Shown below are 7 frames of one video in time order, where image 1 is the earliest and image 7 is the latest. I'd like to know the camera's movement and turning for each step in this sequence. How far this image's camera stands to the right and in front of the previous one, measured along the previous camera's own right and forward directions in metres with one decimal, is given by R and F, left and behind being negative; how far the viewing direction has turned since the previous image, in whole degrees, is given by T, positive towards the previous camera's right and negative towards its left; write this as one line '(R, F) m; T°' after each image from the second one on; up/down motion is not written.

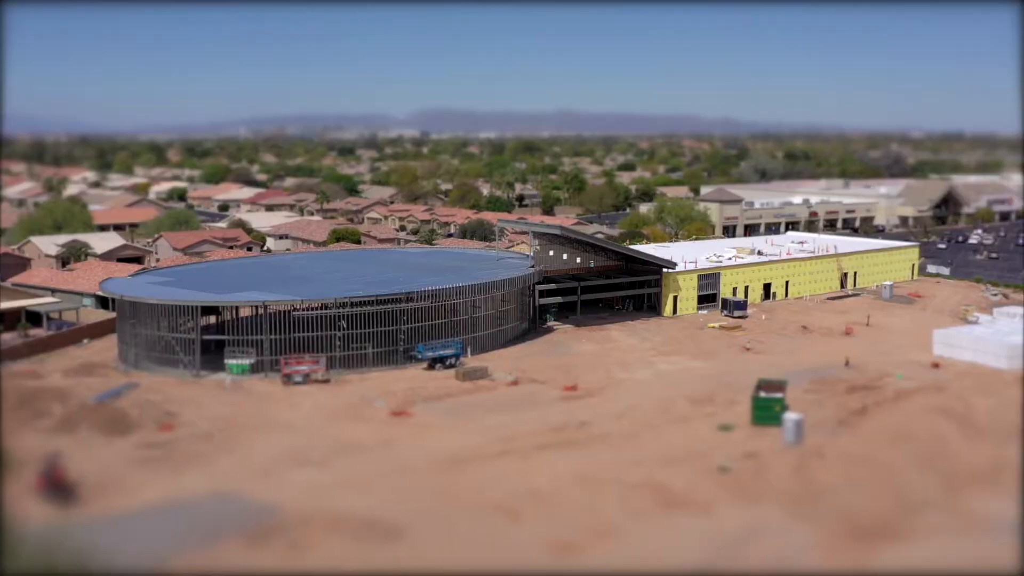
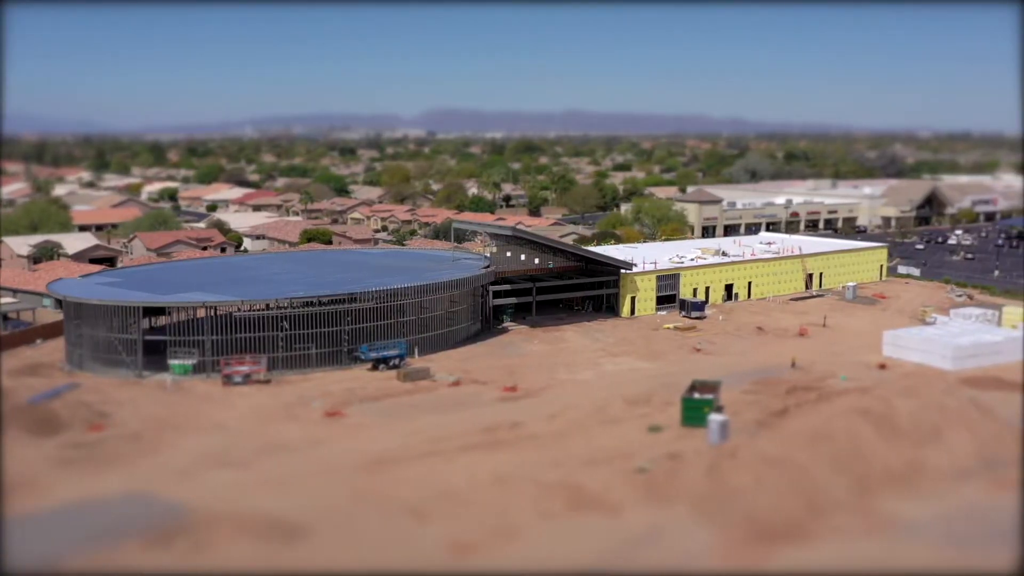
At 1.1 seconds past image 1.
(+1.2, -0.1) m; 0°
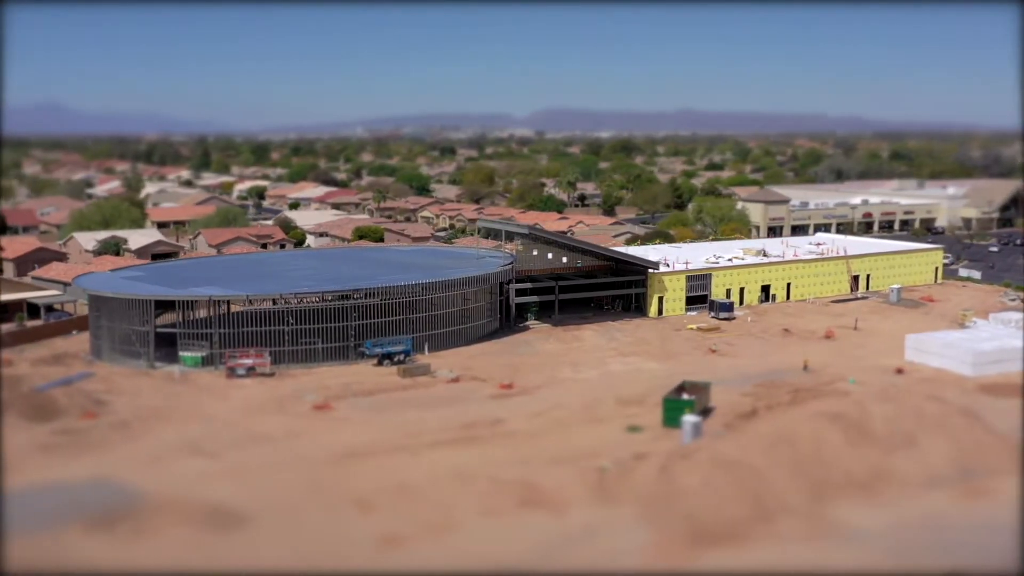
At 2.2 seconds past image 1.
(+1.9, 0.0) m; -5°
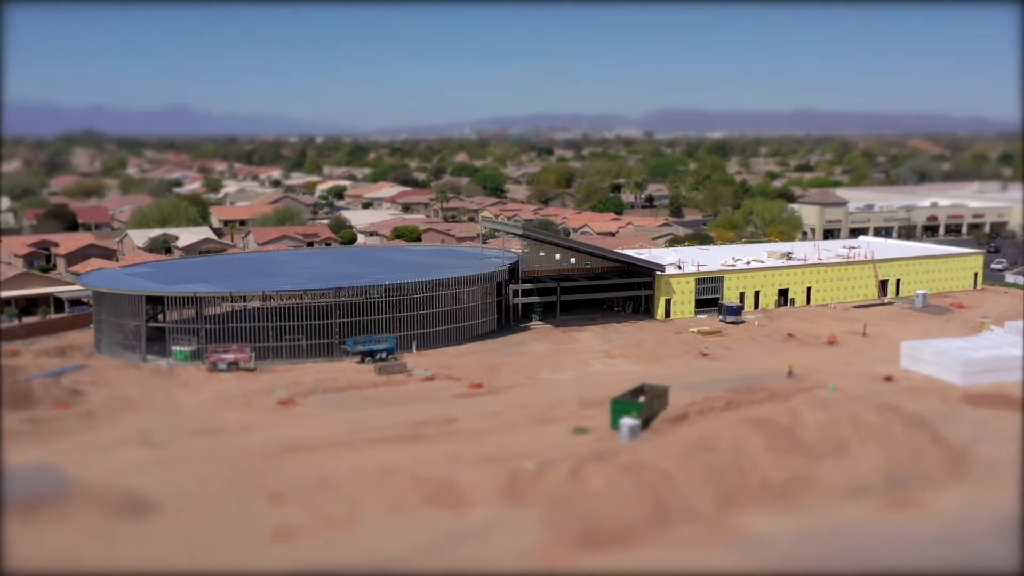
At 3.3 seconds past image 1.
(+2.4, 0.0) m; -5°
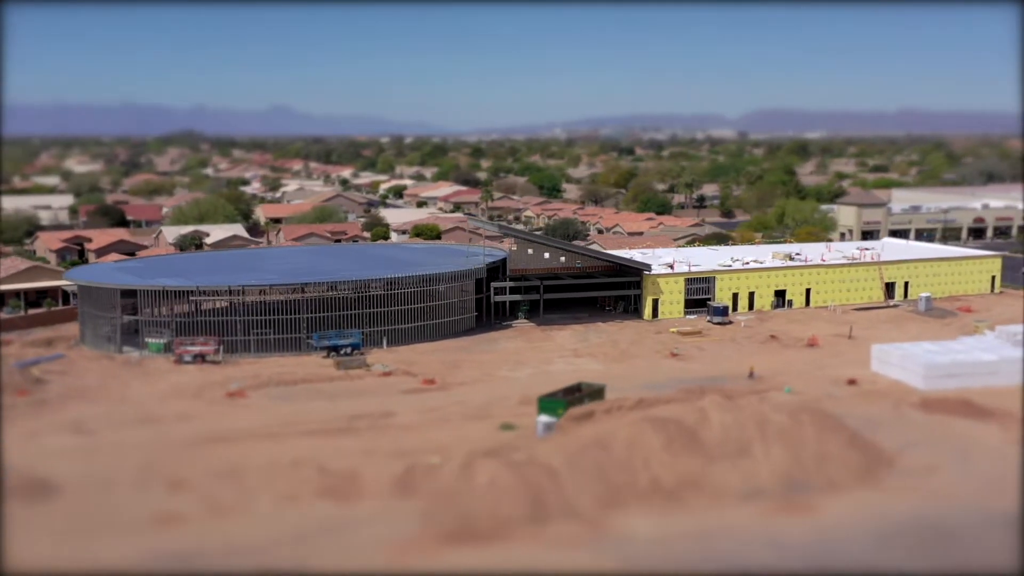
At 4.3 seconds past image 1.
(+2.5, 0.0) m; -5°
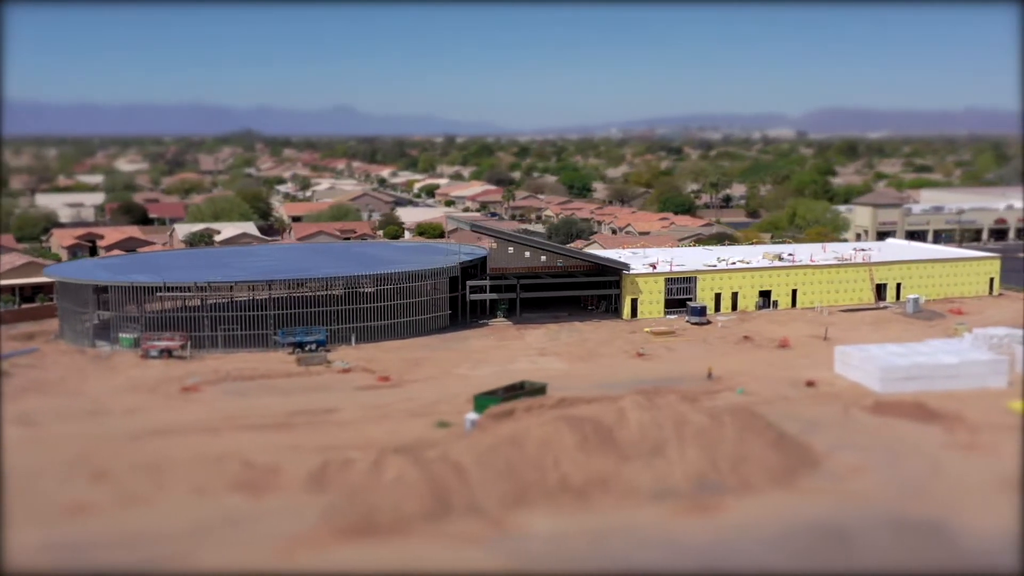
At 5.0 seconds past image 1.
(+1.8, 0.0) m; -3°
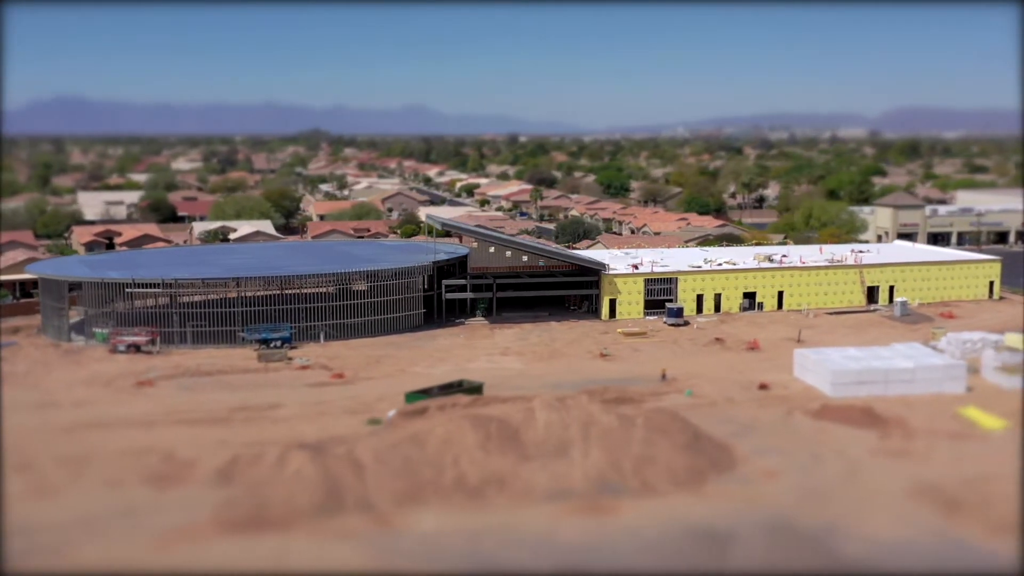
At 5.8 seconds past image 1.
(+2.0, 0.0) m; -3°
